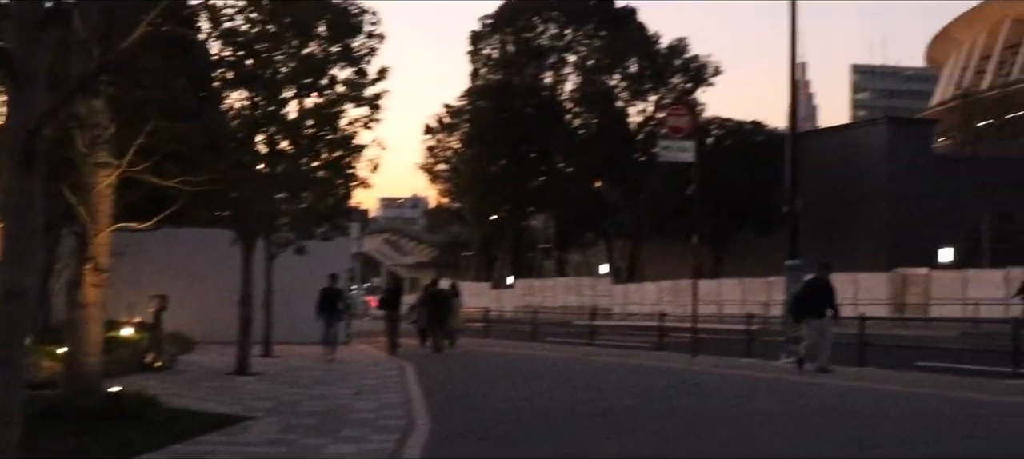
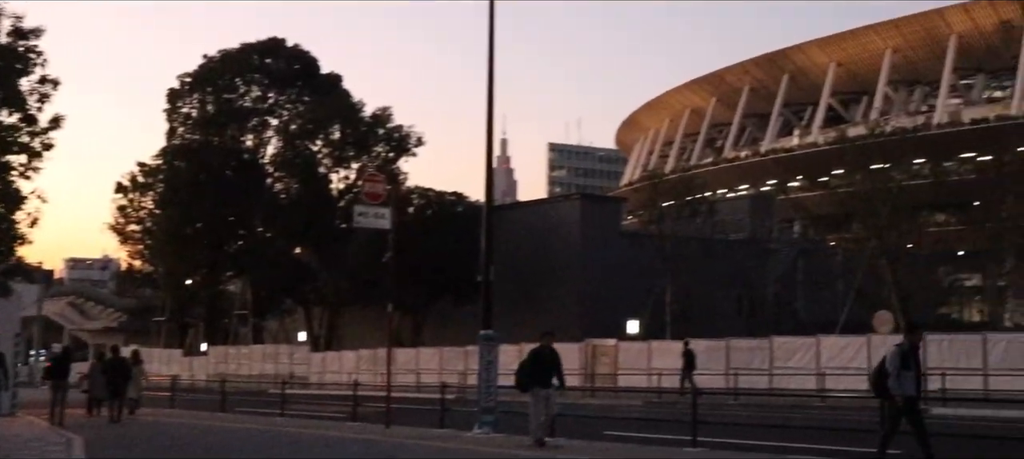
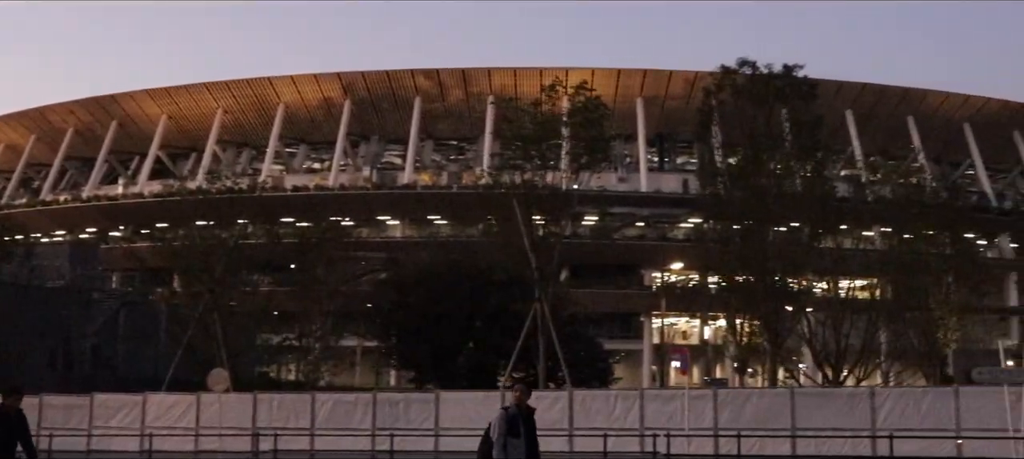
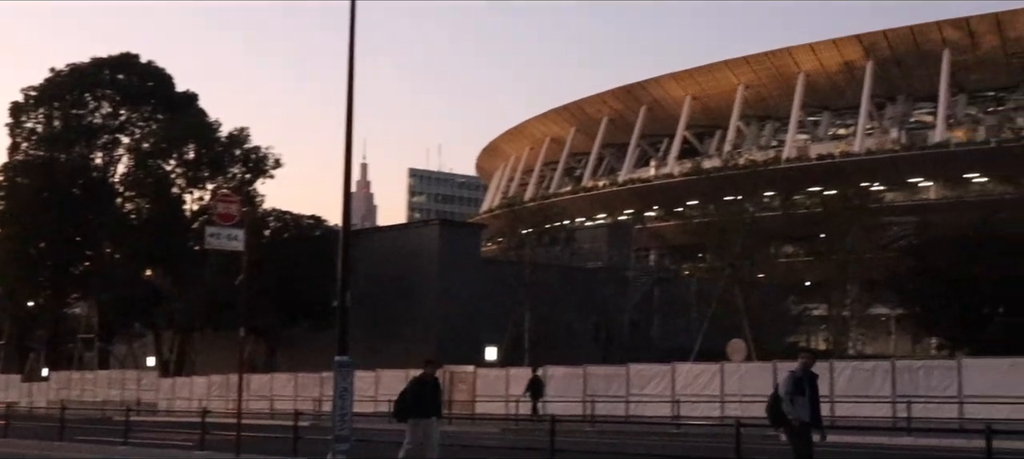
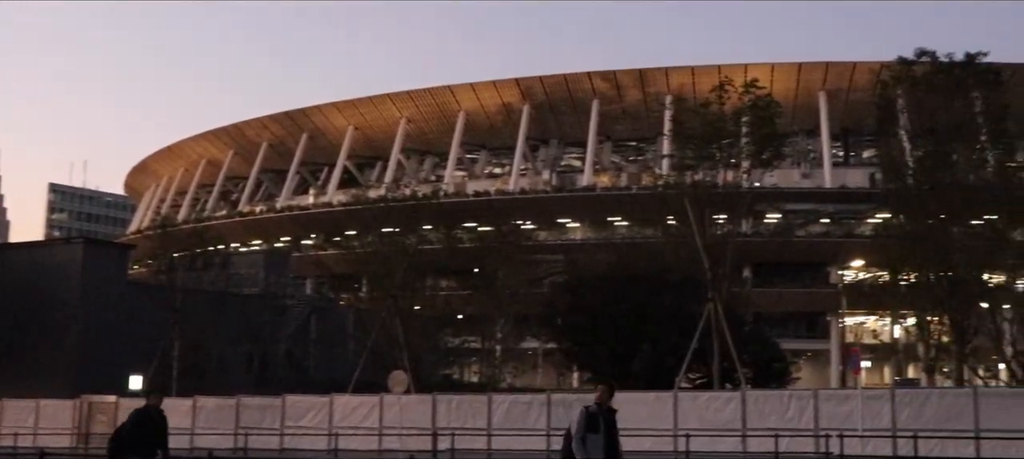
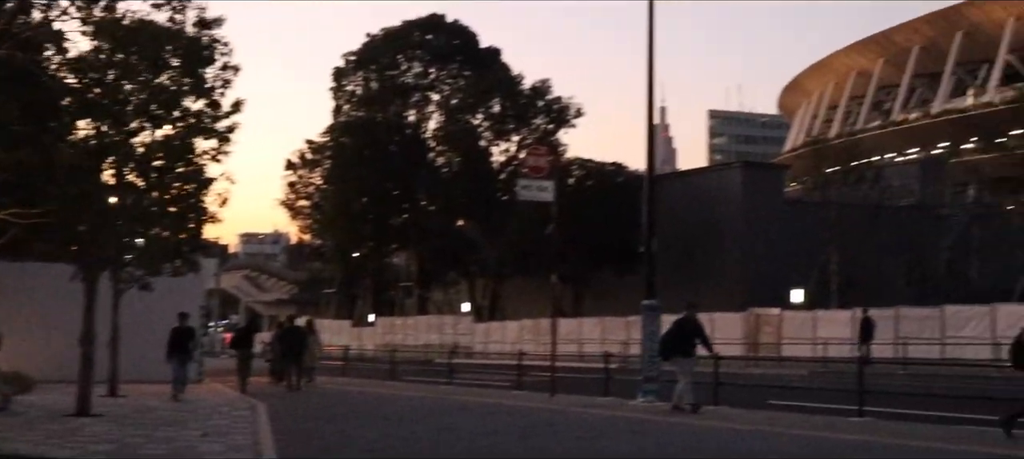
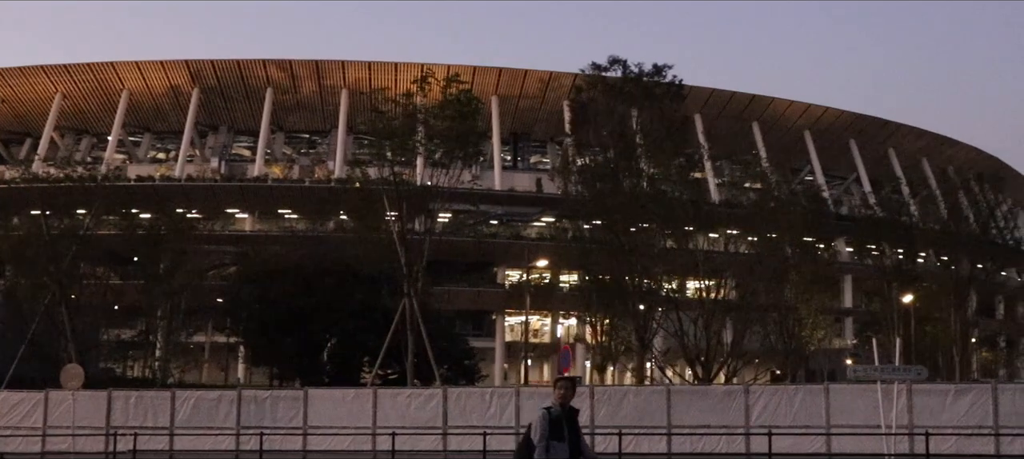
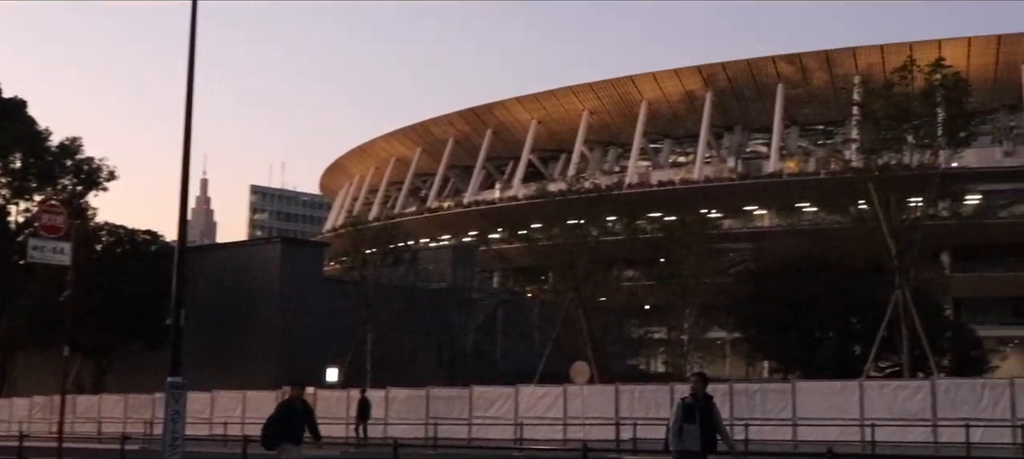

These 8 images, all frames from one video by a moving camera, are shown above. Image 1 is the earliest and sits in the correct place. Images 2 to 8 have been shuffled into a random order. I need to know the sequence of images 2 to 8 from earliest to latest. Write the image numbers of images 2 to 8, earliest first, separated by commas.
6, 2, 4, 8, 5, 3, 7
